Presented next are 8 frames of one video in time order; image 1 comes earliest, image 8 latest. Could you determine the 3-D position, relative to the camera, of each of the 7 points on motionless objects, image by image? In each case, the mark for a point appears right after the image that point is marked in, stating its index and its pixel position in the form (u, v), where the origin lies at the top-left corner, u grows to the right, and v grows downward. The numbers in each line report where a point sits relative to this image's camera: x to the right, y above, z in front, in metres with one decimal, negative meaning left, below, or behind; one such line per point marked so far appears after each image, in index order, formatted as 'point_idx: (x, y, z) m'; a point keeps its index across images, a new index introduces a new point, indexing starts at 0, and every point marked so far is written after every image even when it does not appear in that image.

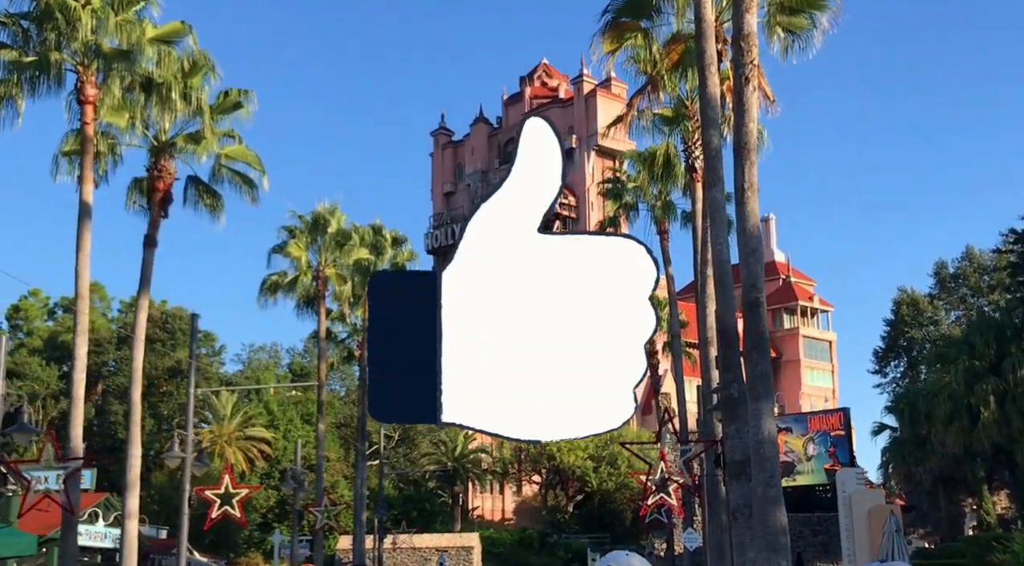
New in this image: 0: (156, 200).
0: (-6.0, +1.4, +19.8) m
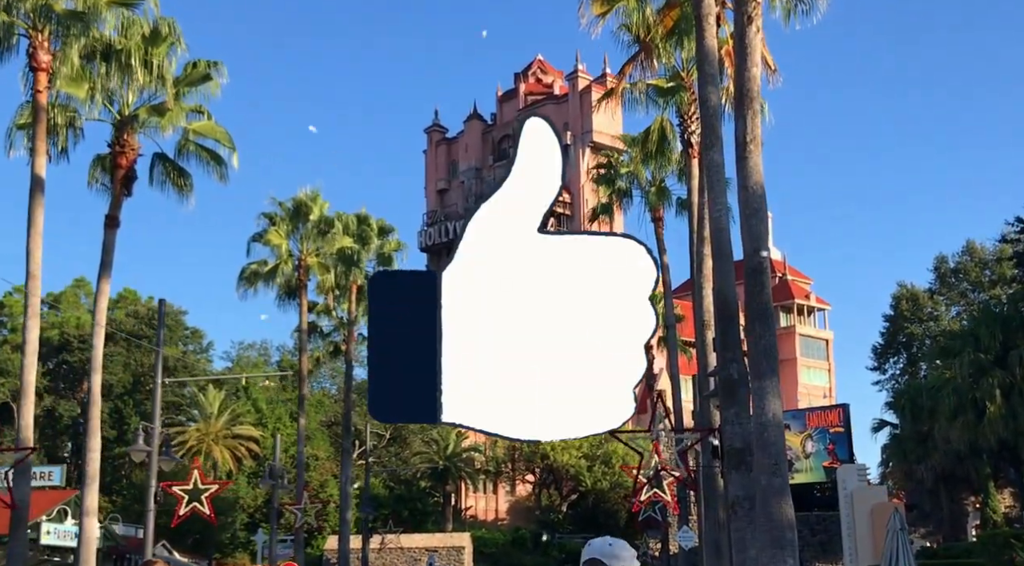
0: (-6.3, +1.7, +18.6) m
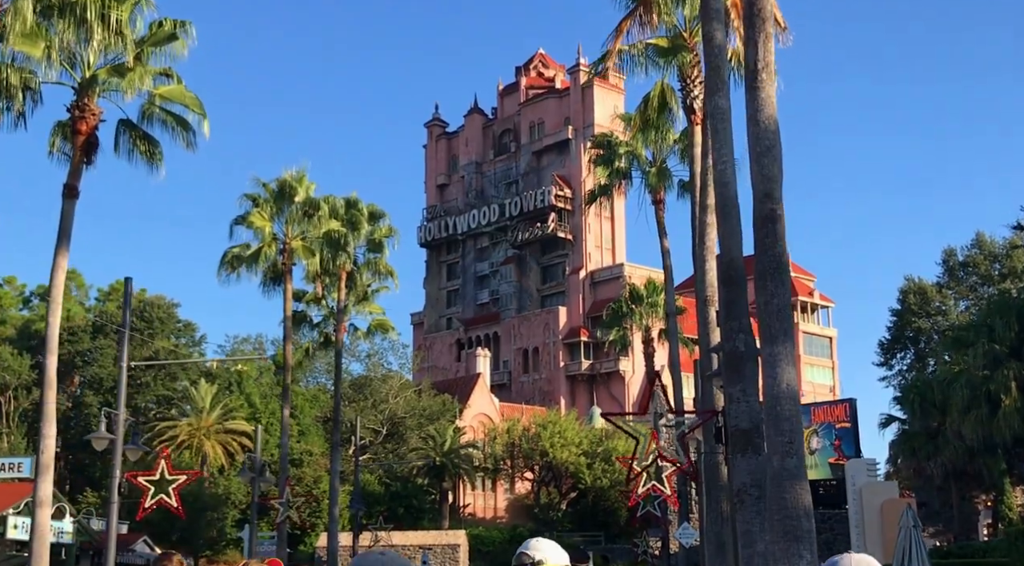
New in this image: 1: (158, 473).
0: (-6.4, +2.1, +17.3) m
1: (-5.8, -3.1, +19.2) m
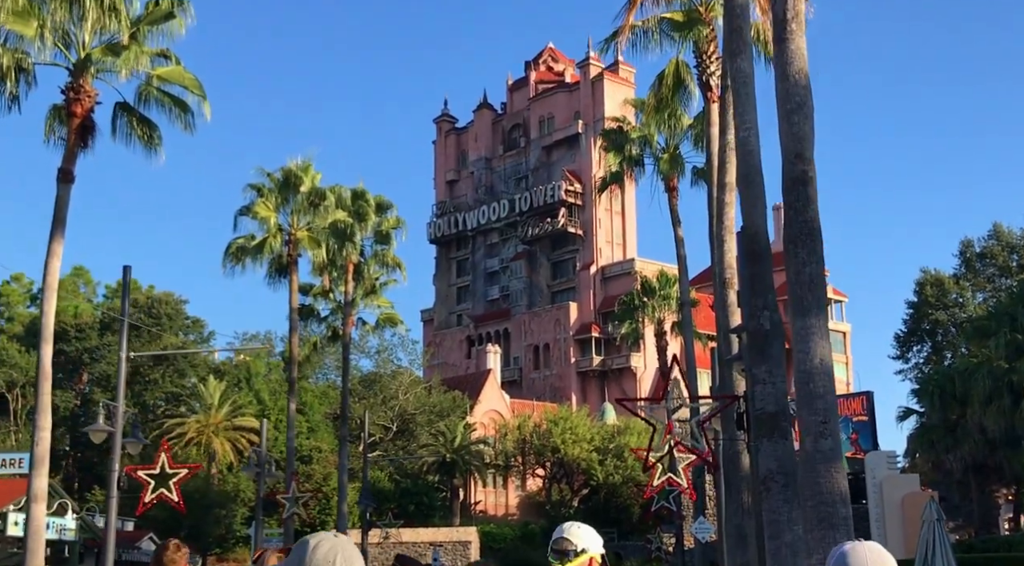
0: (-6.3, +2.3, +16.8) m
1: (-5.6, -2.9, +18.6) m
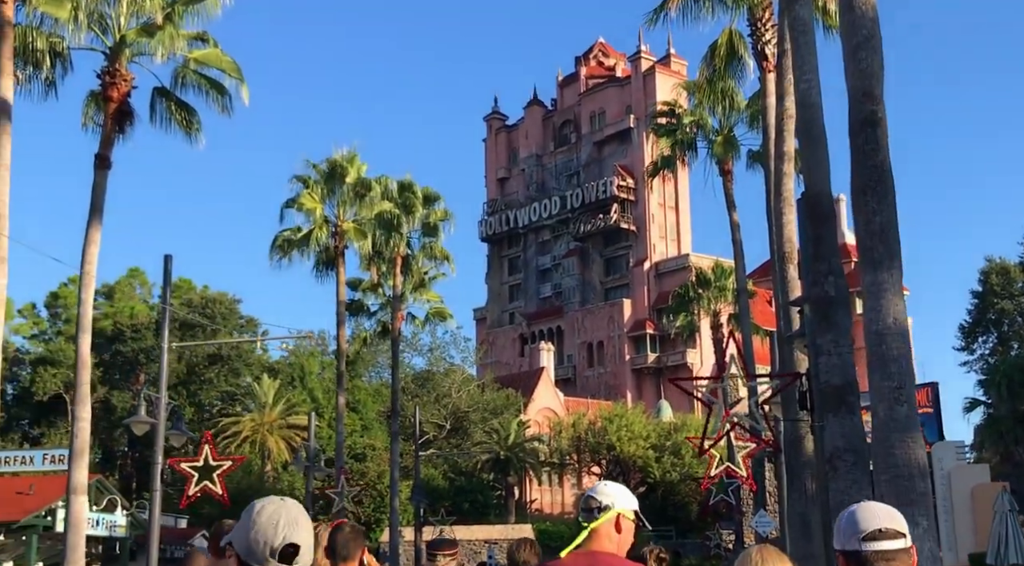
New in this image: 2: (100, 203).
0: (-5.7, +2.4, +16.4) m
1: (-4.9, -2.7, +18.3) m
2: (-5.8, +1.1, +16.4) m
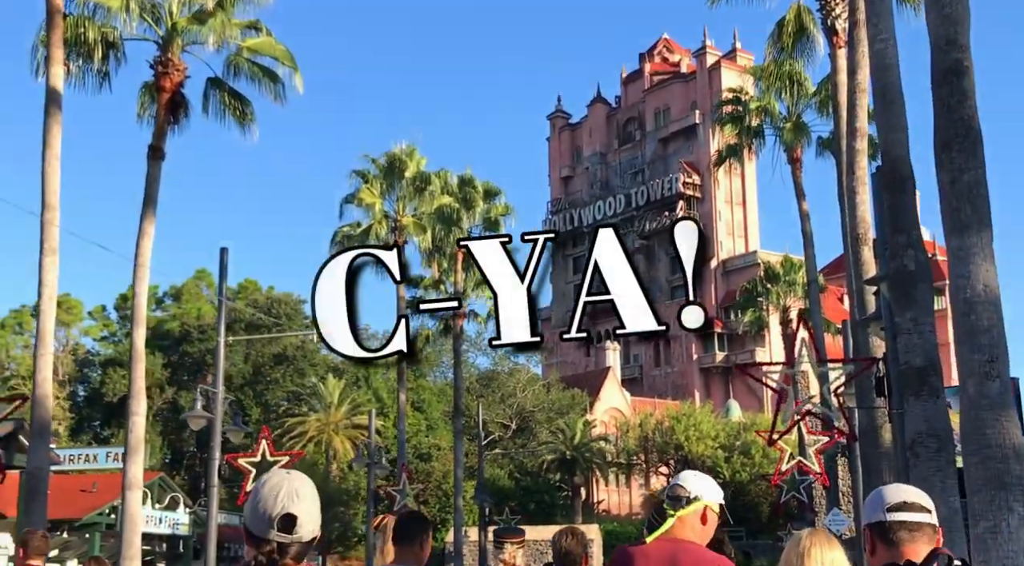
0: (-4.9, +2.5, +16.2) m
1: (-3.9, -2.6, +18.0) m
2: (-5.0, +1.2, +16.2) m
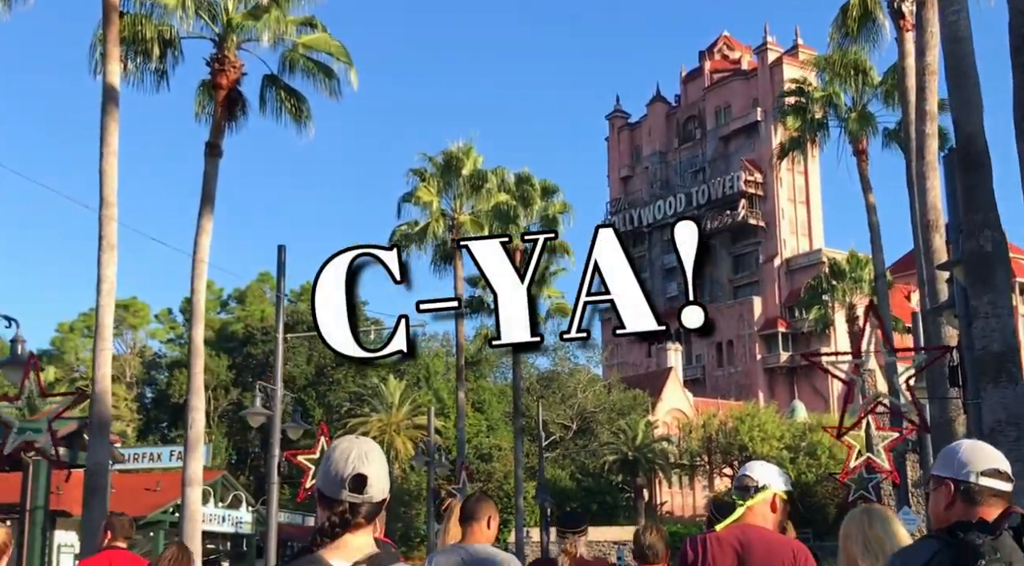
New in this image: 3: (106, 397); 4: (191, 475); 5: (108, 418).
0: (-4.1, +2.6, +16.2) m
1: (-3.0, -2.6, +18.0) m
2: (-4.2, +1.3, +16.3) m
3: (-5.2, -1.4, +14.8) m
4: (-4.3, -2.6, +15.6) m
5: (-5.1, -1.7, +14.7) m
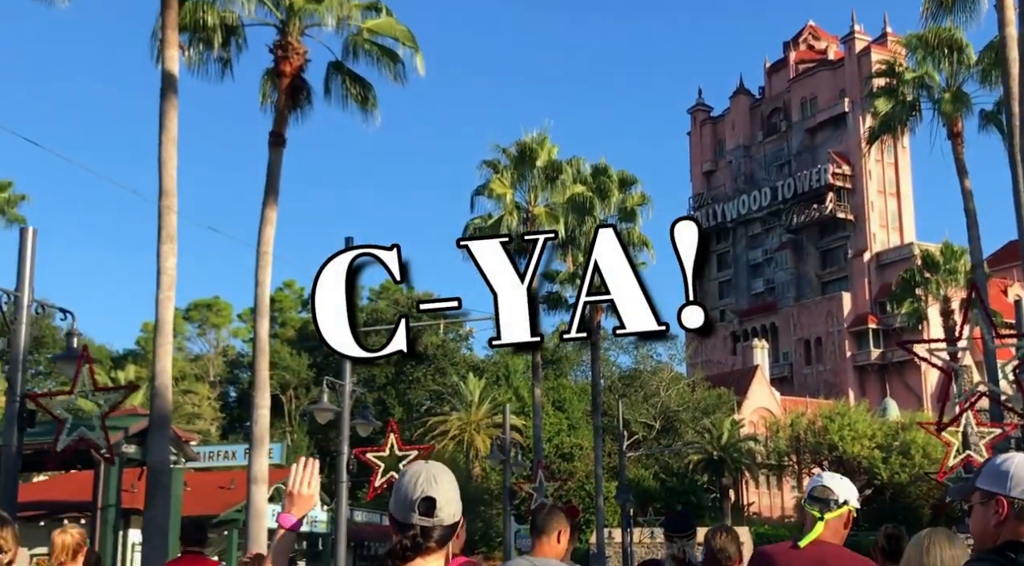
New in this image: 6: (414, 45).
0: (-3.1, +2.7, +15.8) m
1: (-1.9, -2.5, +17.4) m
2: (-3.2, +1.4, +15.8) m
3: (-4.3, -1.4, +14.5) m
4: (-3.3, -2.5, +15.2) m
5: (-4.2, -1.6, +14.4) m
6: (-1.4, +3.4, +16.4) m
